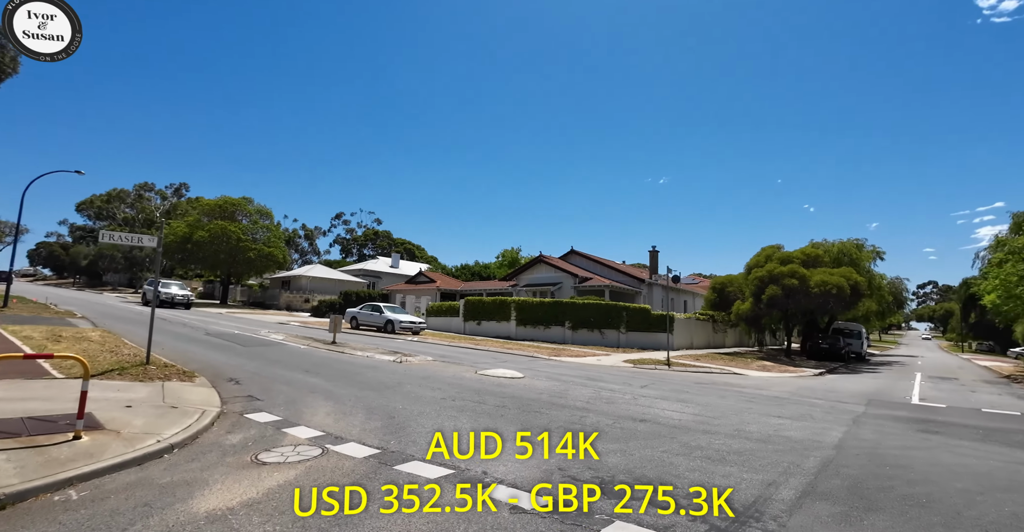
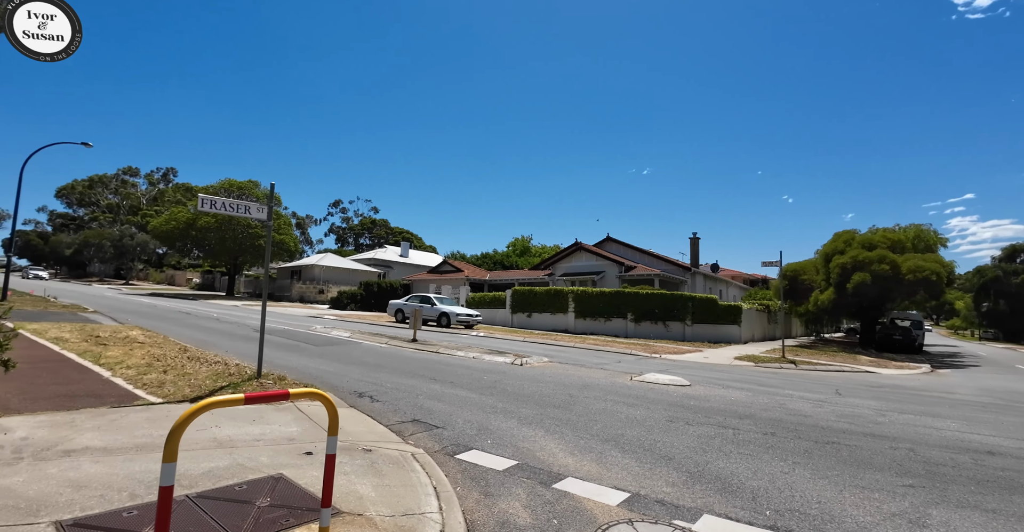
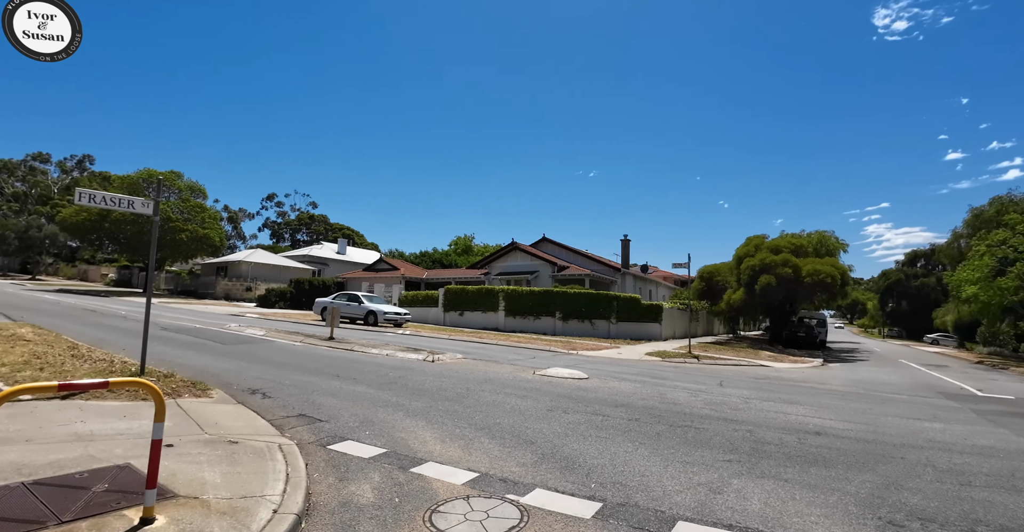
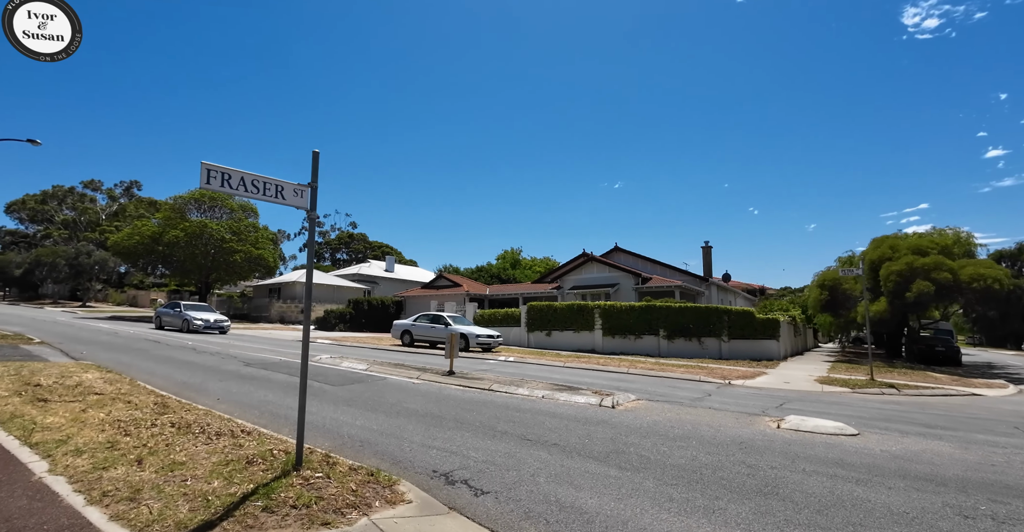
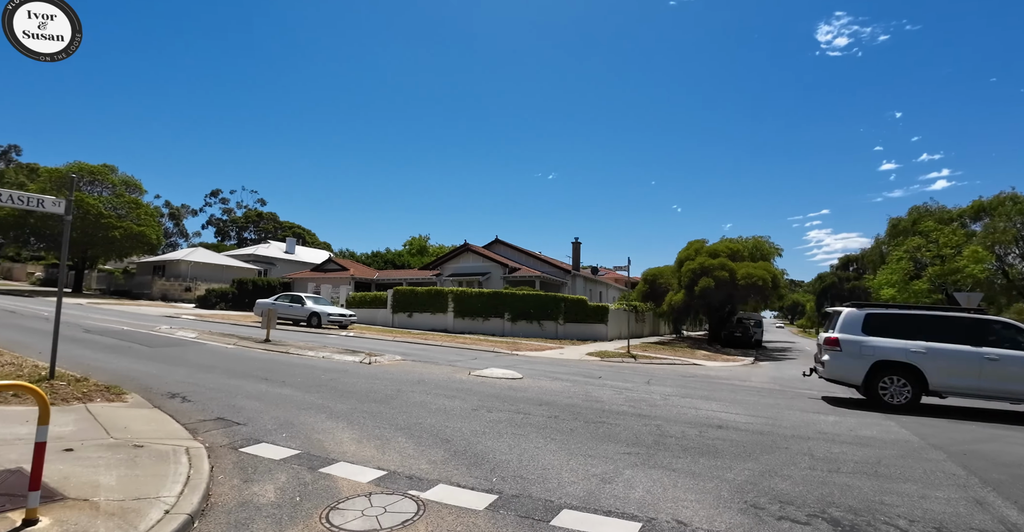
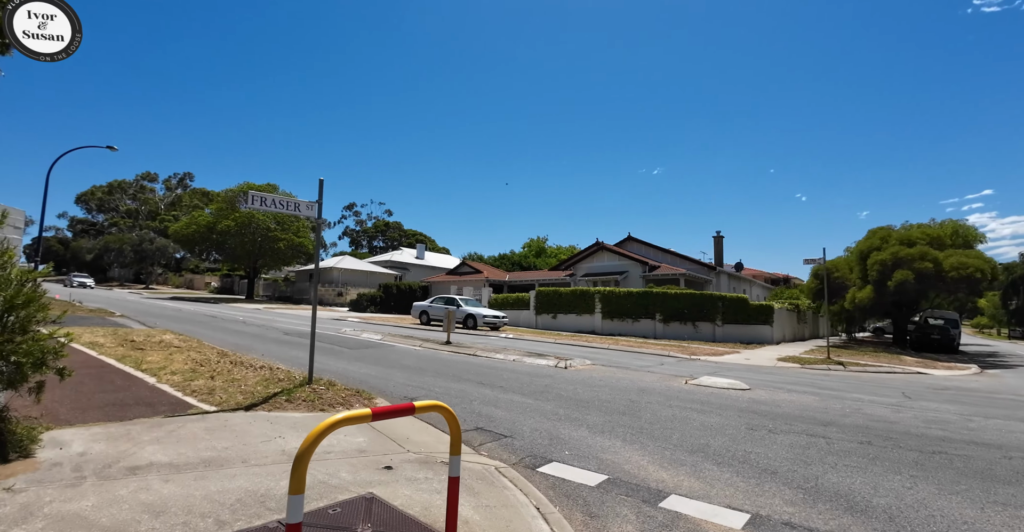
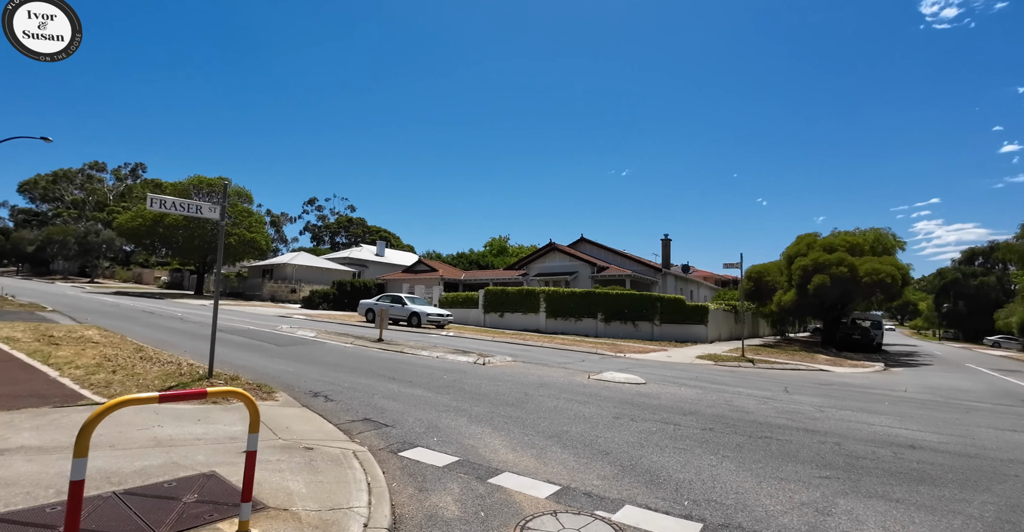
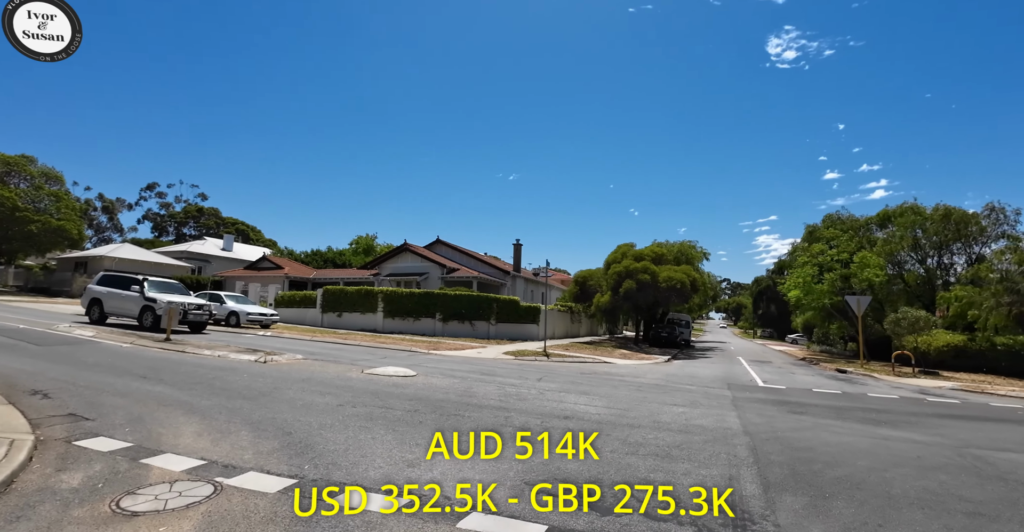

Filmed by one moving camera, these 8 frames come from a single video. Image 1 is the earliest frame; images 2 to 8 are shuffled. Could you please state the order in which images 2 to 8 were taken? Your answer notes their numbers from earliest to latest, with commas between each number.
8, 5, 3, 7, 2, 6, 4
